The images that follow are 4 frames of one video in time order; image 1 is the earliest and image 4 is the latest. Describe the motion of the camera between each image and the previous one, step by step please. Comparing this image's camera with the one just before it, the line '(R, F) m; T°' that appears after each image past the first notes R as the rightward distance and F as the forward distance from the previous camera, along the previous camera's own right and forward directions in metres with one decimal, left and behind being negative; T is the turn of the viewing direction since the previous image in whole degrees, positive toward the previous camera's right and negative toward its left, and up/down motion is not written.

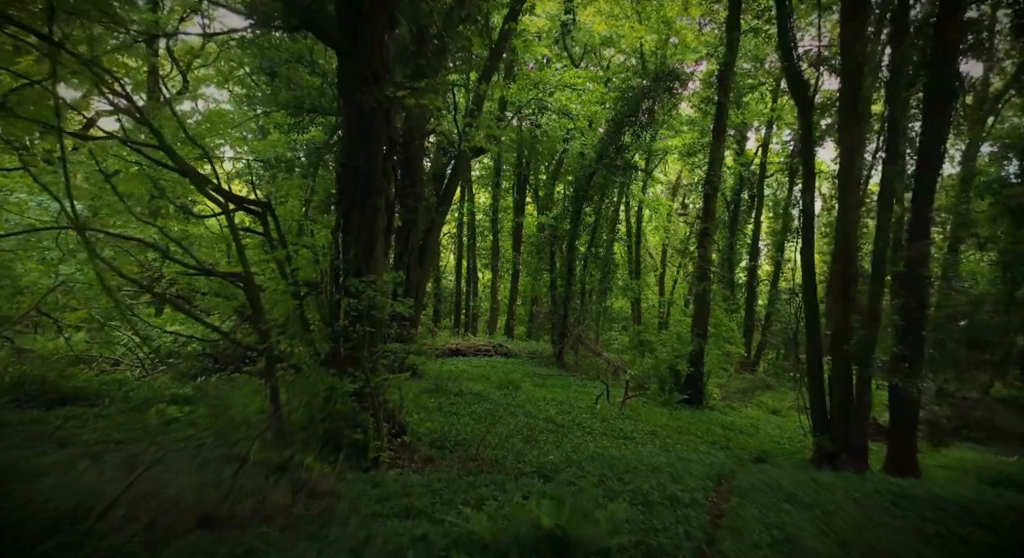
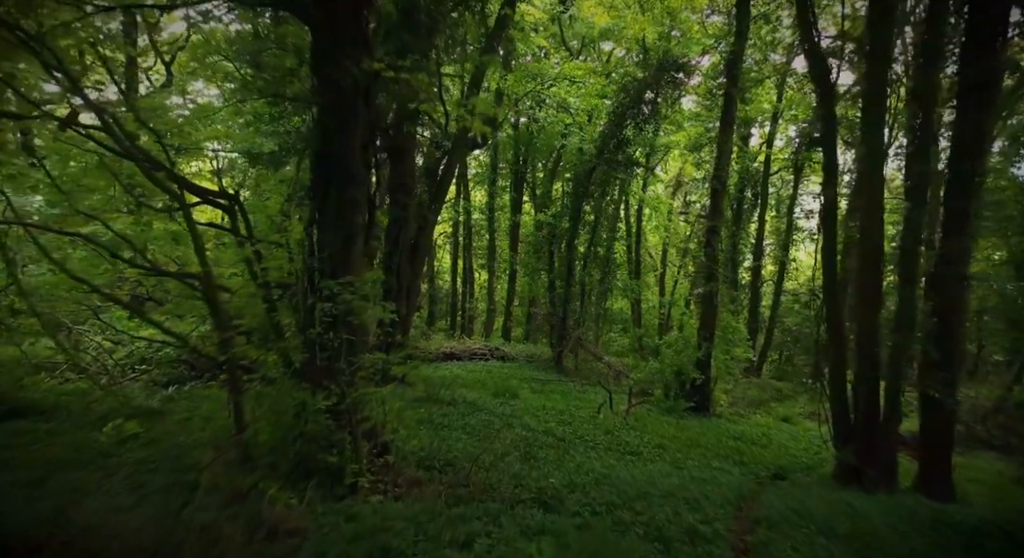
(0.0, +0.7) m; 0°
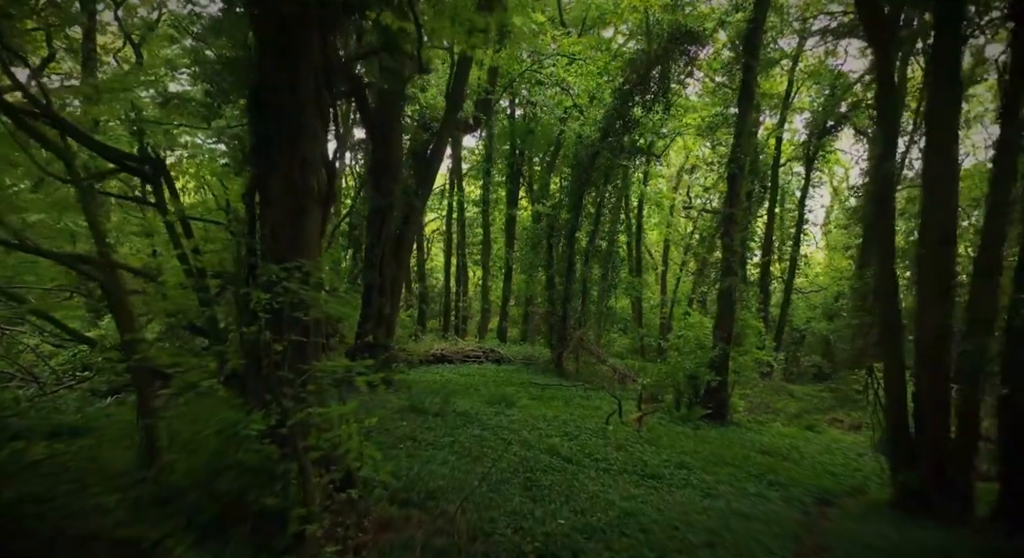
(0.0, +1.2) m; 0°
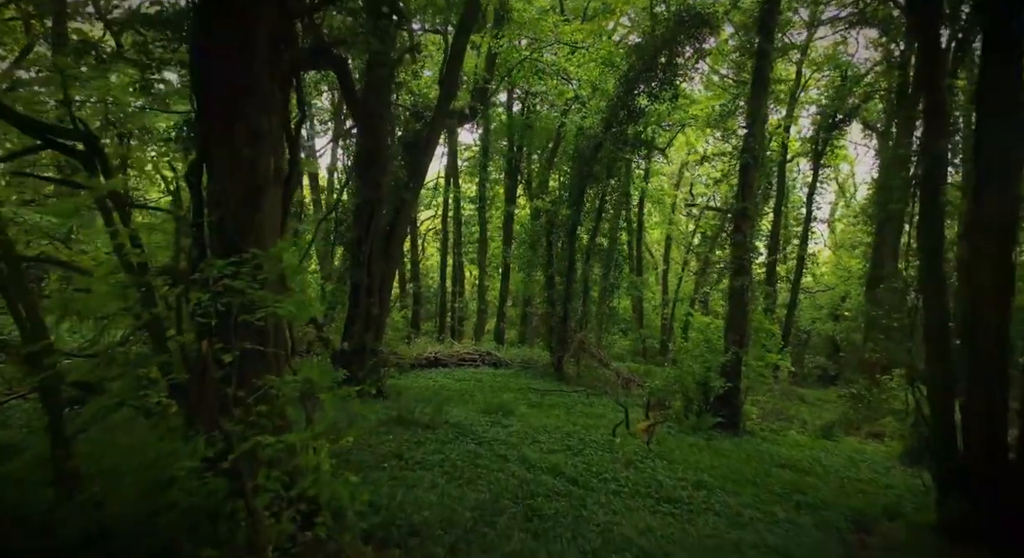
(0.0, +0.7) m; 0°
